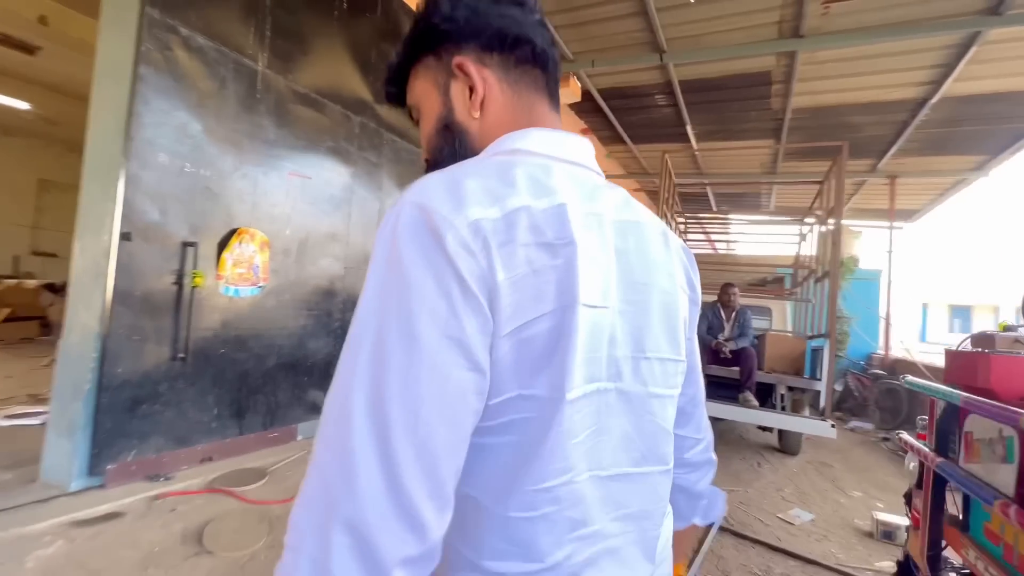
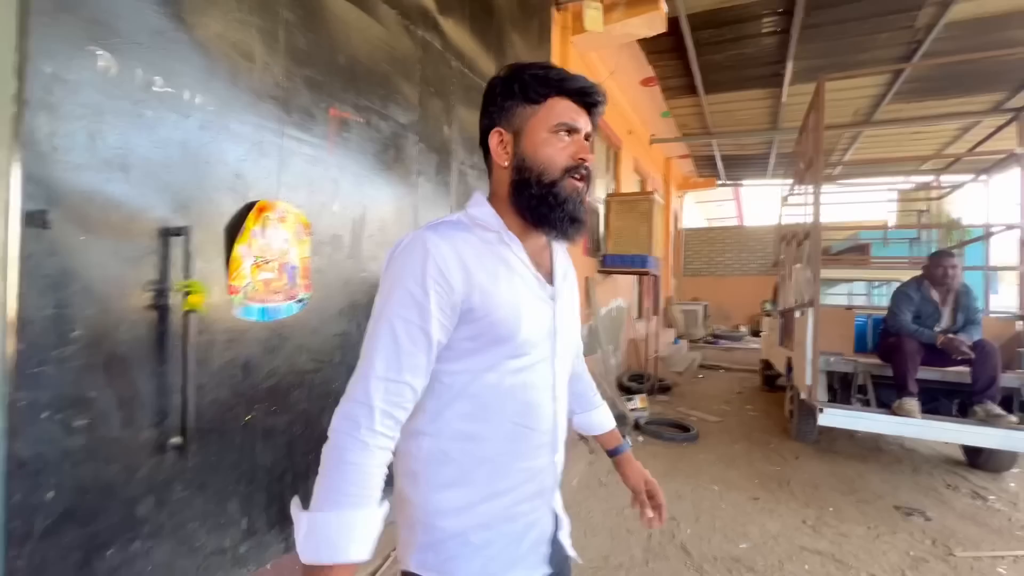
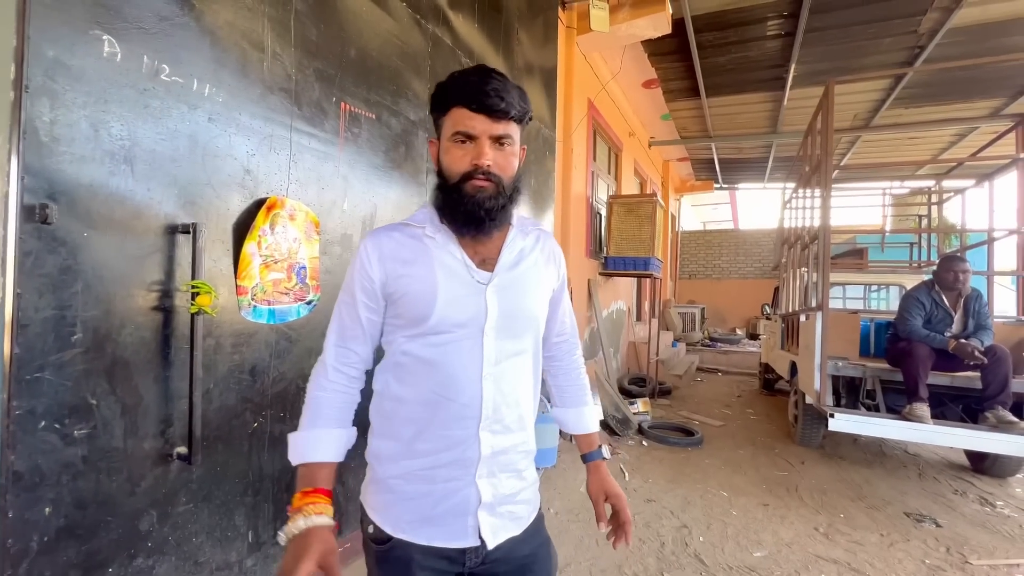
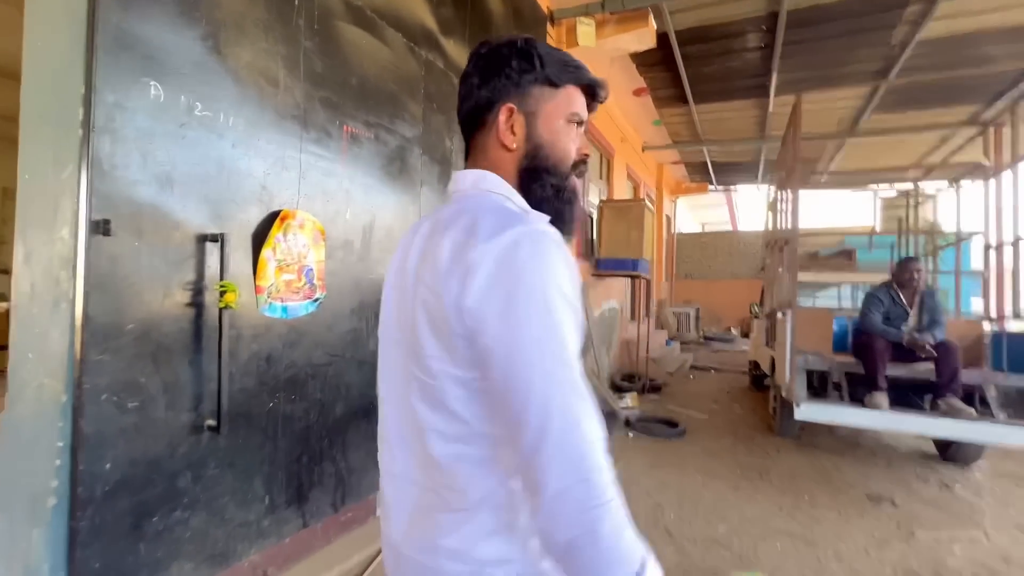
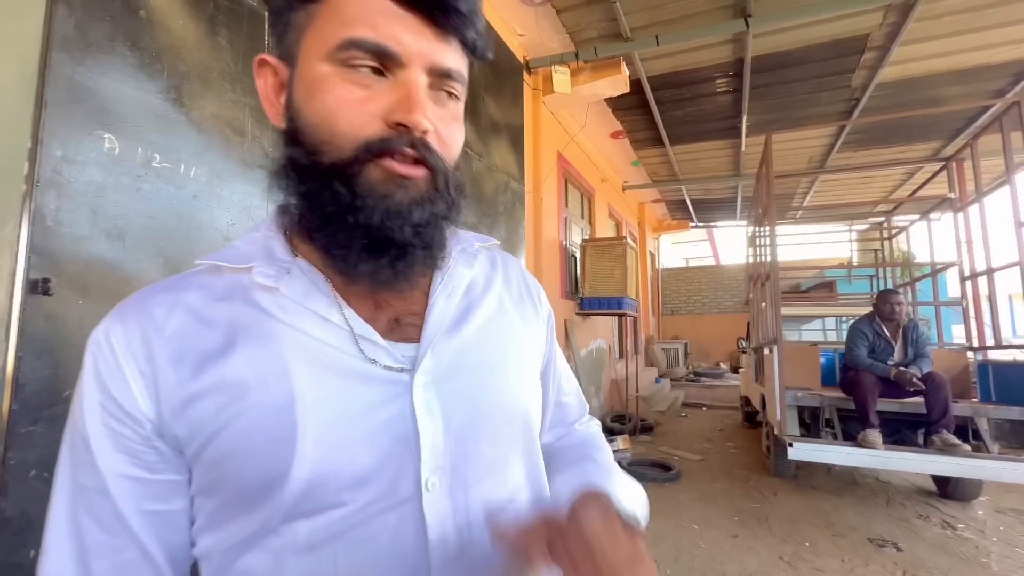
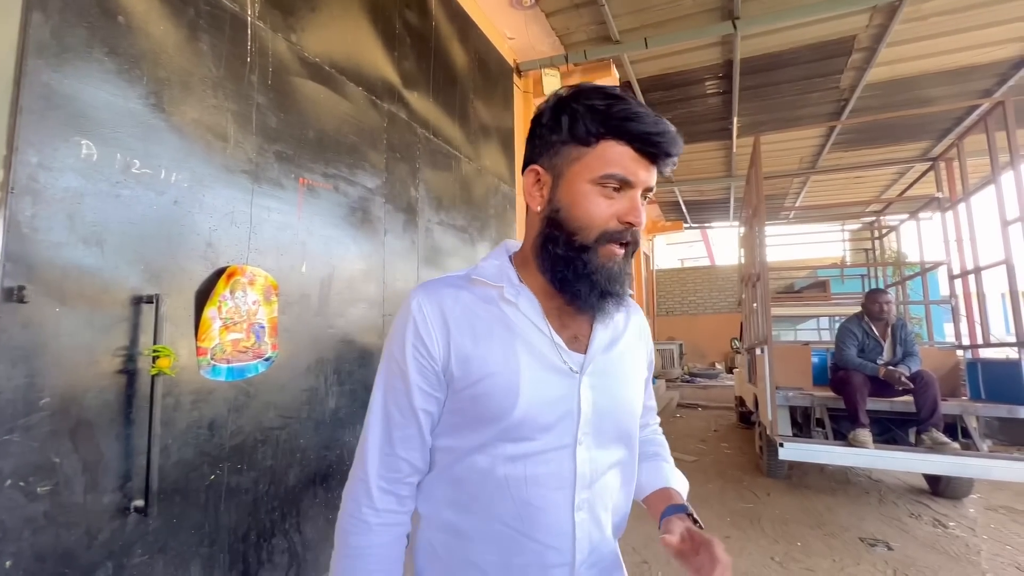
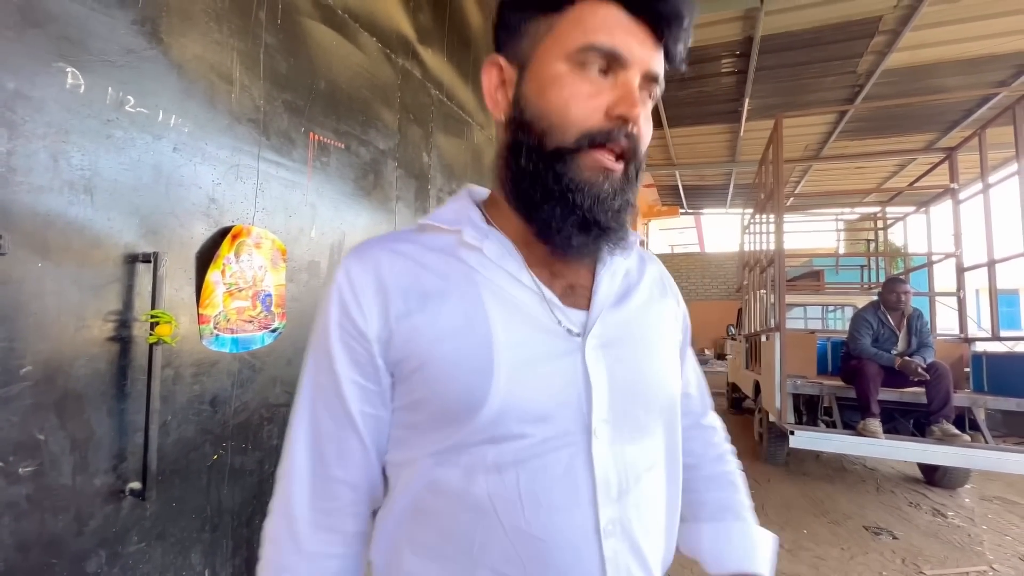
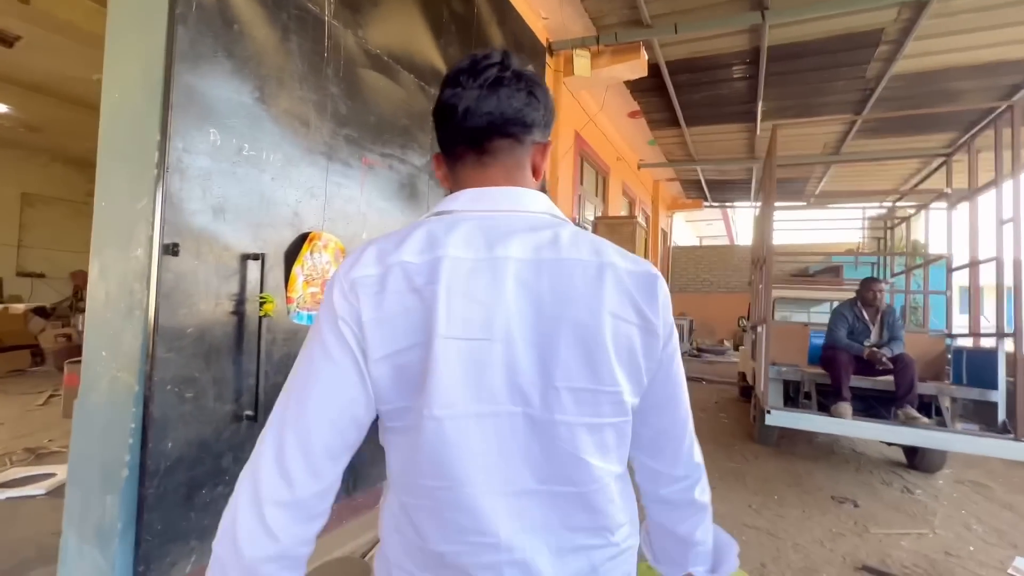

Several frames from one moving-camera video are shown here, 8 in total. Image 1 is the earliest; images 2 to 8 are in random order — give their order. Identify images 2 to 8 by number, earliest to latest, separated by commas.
8, 4, 2, 3, 7, 5, 6
